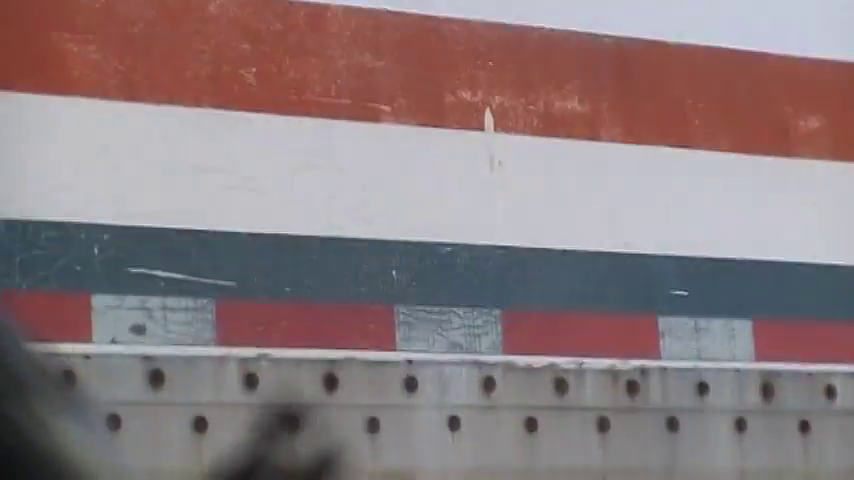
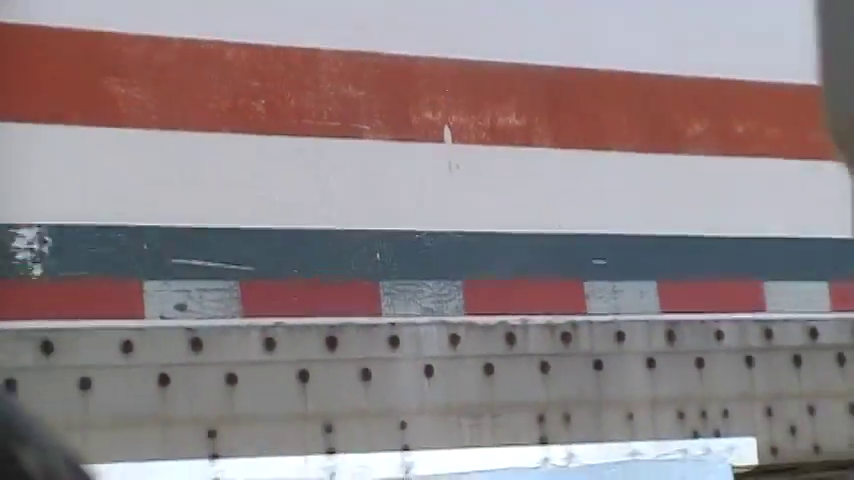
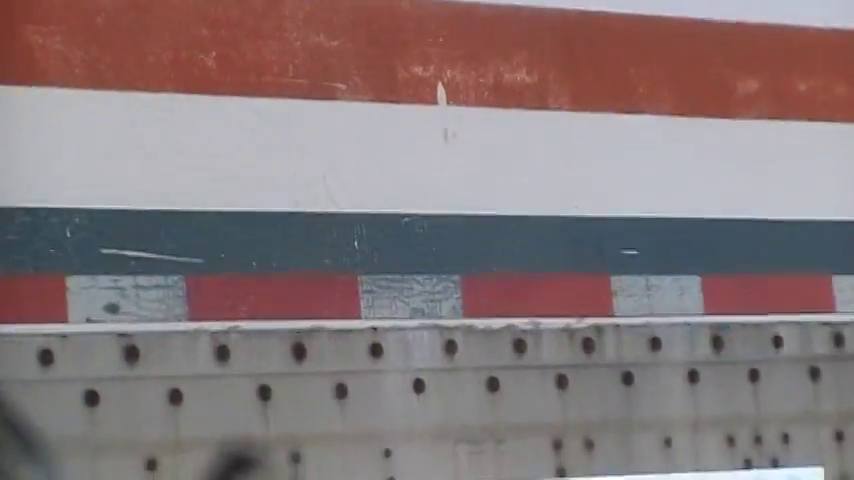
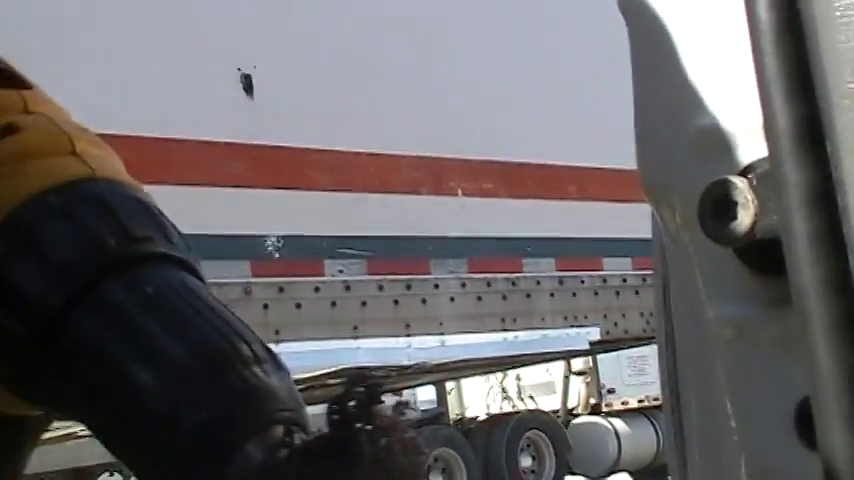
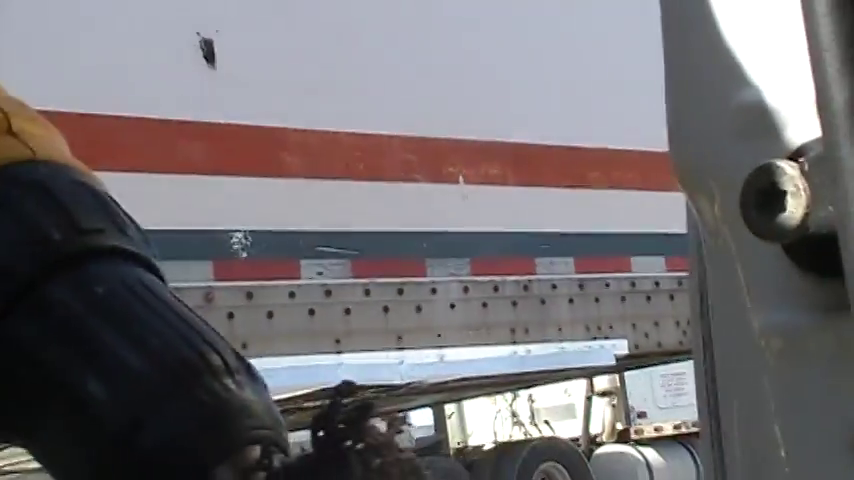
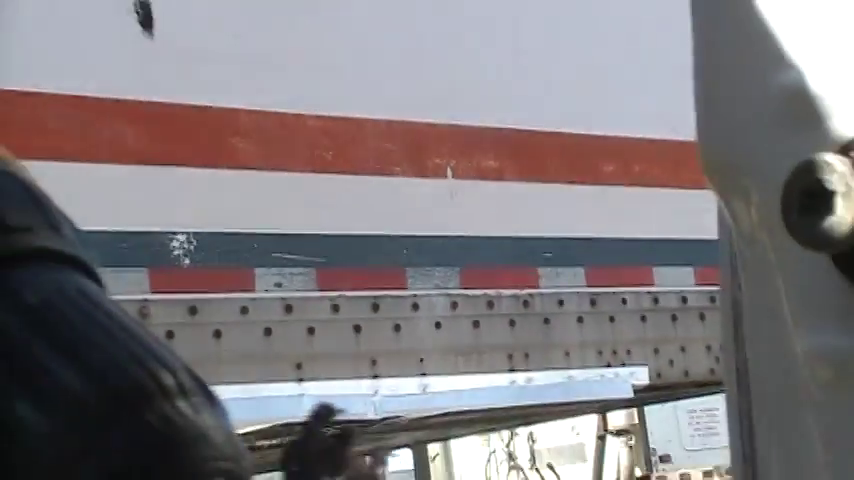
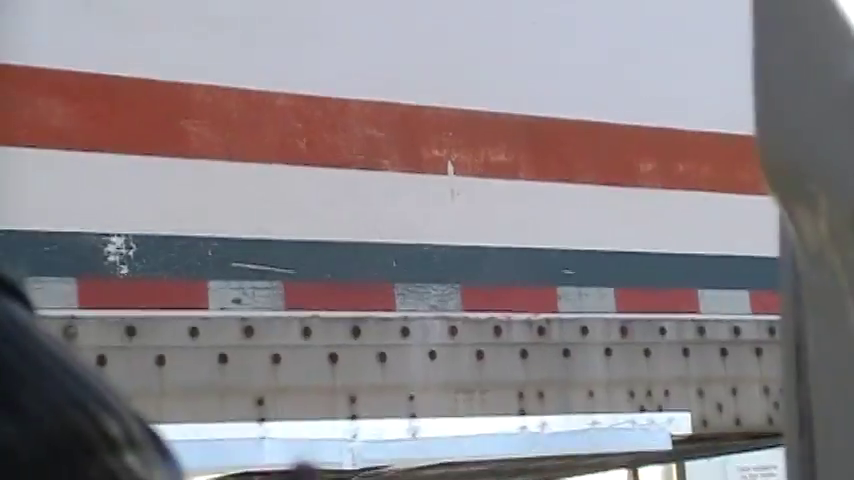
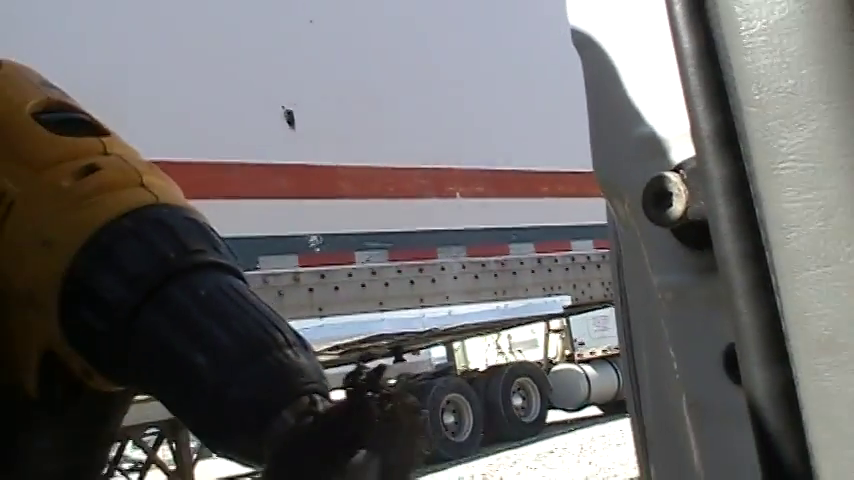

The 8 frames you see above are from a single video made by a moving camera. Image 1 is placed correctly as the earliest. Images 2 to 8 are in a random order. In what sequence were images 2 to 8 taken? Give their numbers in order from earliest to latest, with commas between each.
3, 2, 7, 6, 5, 4, 8
